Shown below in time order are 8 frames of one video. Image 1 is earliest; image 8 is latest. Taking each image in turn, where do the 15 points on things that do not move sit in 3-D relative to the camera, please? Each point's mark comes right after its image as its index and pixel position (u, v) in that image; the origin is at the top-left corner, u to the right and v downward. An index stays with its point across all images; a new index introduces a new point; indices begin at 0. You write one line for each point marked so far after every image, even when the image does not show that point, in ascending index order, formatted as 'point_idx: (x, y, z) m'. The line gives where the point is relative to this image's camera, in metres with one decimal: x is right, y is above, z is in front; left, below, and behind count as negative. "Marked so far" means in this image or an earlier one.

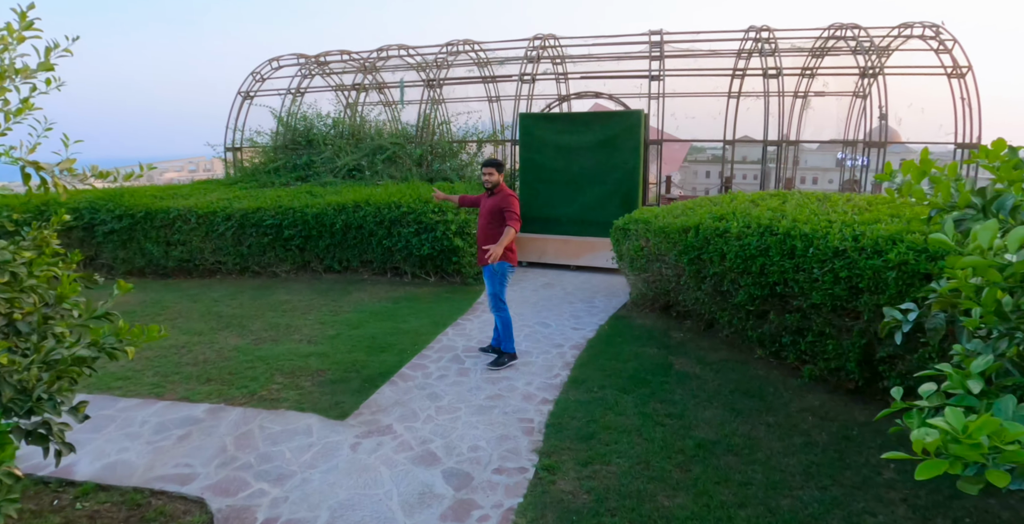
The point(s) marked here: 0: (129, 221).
0: (-4.8, +0.5, +7.0) m
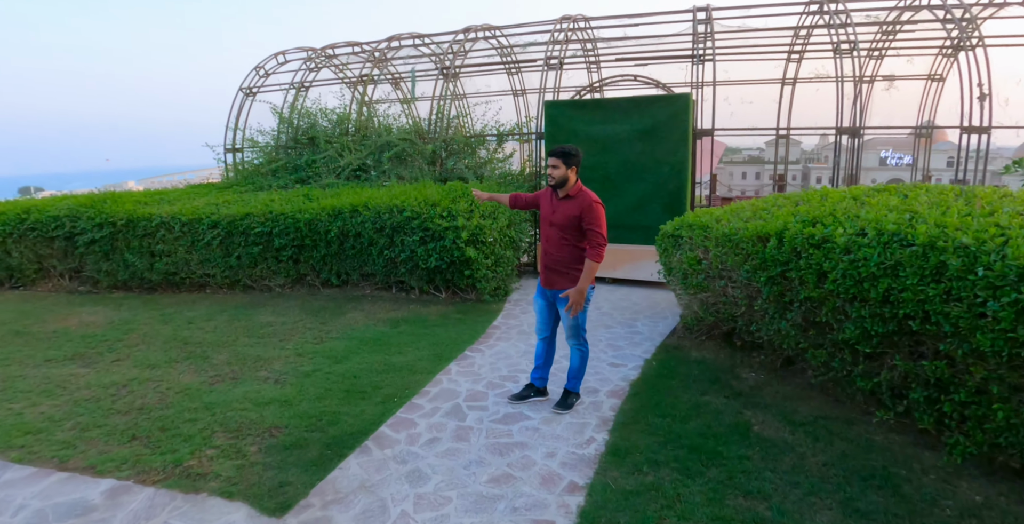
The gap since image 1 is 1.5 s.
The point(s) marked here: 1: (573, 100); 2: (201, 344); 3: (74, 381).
0: (-4.5, +0.4, +6.2) m
1: (+0.8, +2.1, +7.1) m
2: (-2.6, -0.7, +4.7) m
3: (-3.2, -0.9, +4.0) m
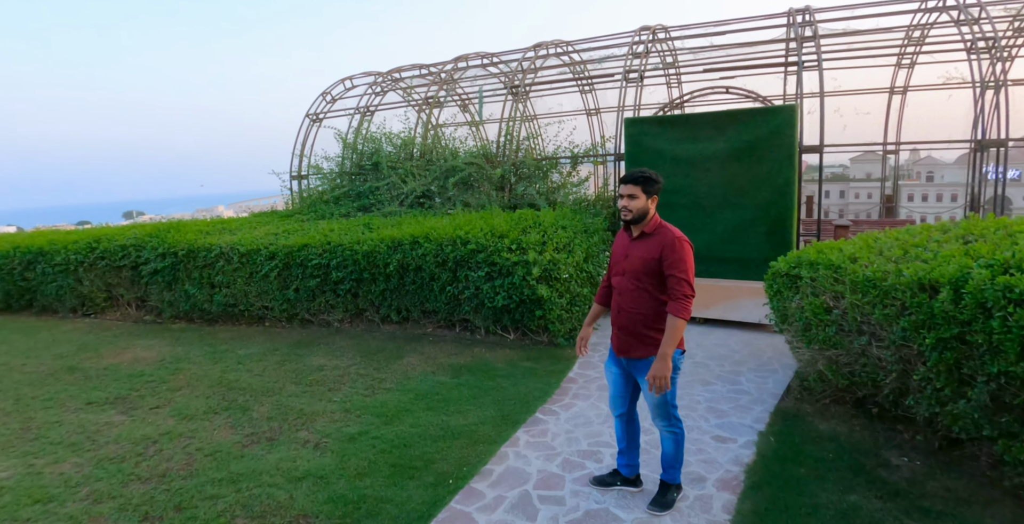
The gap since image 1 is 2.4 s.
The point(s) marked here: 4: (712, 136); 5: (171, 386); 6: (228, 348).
0: (-3.7, 0.0, +6.0) m
1: (+1.7, +1.7, +6.4) m
2: (-2.1, -1.0, +4.2) m
3: (-2.7, -1.1, +3.7) m
4: (+2.2, +1.4, +6.2) m
5: (-2.7, -1.0, +4.4) m
6: (-2.7, -0.8, +5.2) m
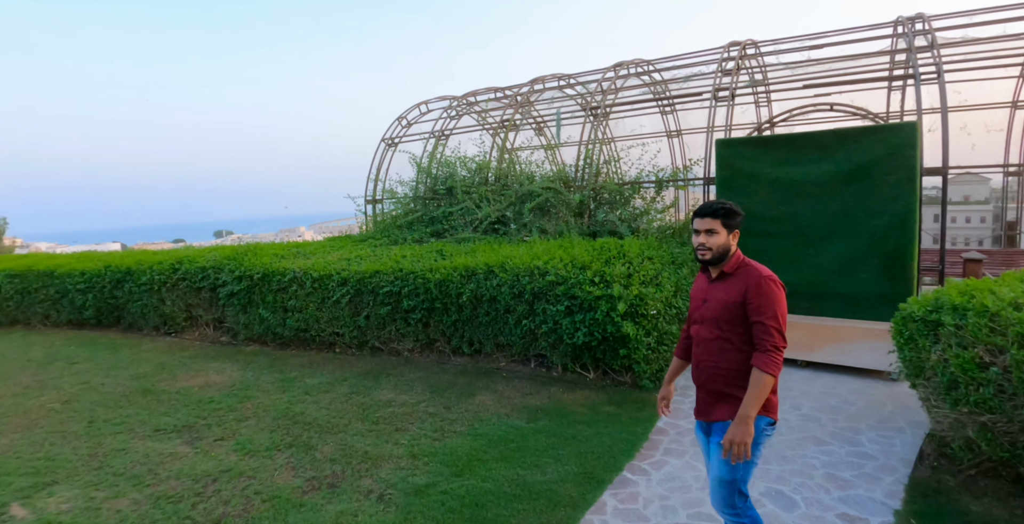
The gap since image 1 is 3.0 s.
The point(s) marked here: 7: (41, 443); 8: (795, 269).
0: (-2.9, -0.2, +6.0) m
1: (+2.5, +1.3, +5.8) m
2: (-1.5, -1.2, +4.0) m
3: (-2.2, -1.3, +3.5) m
4: (+3.1, +1.0, +5.5) m
5: (-2.1, -1.2, +4.3) m
6: (-2.0, -1.1, +5.0) m
7: (-3.3, -1.3, +3.9) m
8: (+2.9, -0.1, +5.6) m
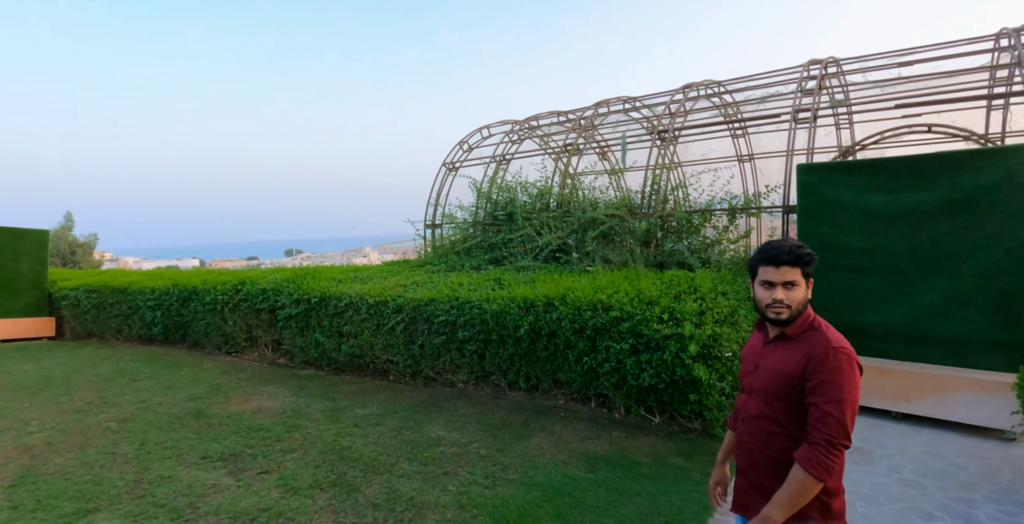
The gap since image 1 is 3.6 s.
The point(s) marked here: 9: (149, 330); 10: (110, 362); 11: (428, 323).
0: (-2.3, -0.5, +6.0) m
1: (+3.2, +0.9, +5.2) m
2: (-1.1, -1.4, +3.8) m
3: (-1.9, -1.5, +3.4) m
4: (+3.6, +0.7, +4.9) m
5: (-1.7, -1.4, +4.1) m
6: (-1.5, -1.3, +4.9) m
7: (-2.9, -1.4, +3.8) m
8: (+3.5, -0.4, +5.0) m
9: (-4.9, -0.9, +7.4) m
10: (-4.8, -1.2, +6.5) m
11: (-0.8, -0.6, +5.2) m
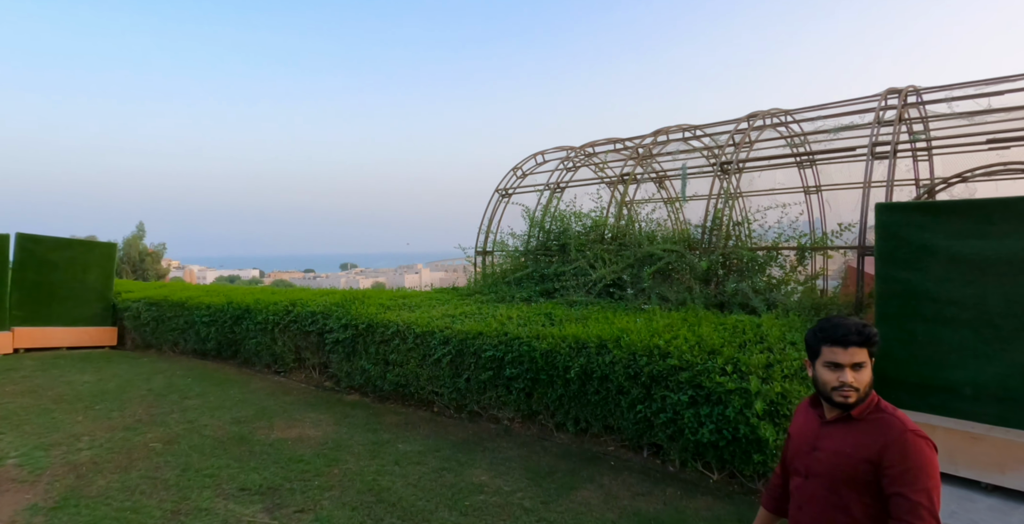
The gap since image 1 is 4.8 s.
0: (-1.7, -0.7, +5.9) m
1: (+3.6, +0.5, +4.8) m
2: (-0.8, -1.6, +3.6) m
3: (-1.6, -1.7, +3.3) m
4: (+4.1, +0.2, +4.4) m
5: (-1.4, -1.6, +4.0) m
6: (-1.1, -1.5, +4.8) m
7: (-2.6, -1.6, +3.8) m
8: (+3.9, -0.9, +4.5) m
9: (-4.3, -1.1, +7.5) m
10: (-4.2, -1.4, +6.7) m
11: (-0.4, -0.9, +5.1) m
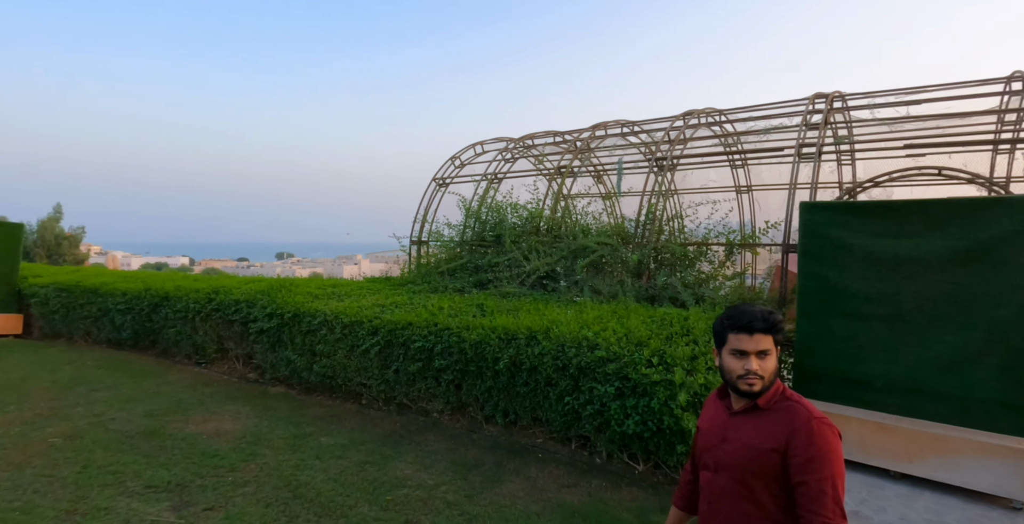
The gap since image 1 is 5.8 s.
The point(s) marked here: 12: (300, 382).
0: (-2.4, -0.6, +5.7) m
1: (+3.1, +0.5, +5.0) m
2: (-1.3, -1.5, +3.5) m
3: (-2.1, -1.6, +3.1) m
4: (+3.5, +0.2, +4.7) m
5: (-1.9, -1.5, +3.8) m
6: (-1.7, -1.4, +4.6) m
7: (-3.2, -1.5, +3.5) m
8: (+3.3, -0.9, +4.7) m
9: (-5.1, -0.9, +7.1) m
10: (-5.0, -1.2, +6.2) m
11: (-1.0, -0.8, +4.9) m
12: (-2.2, -1.3, +5.7) m
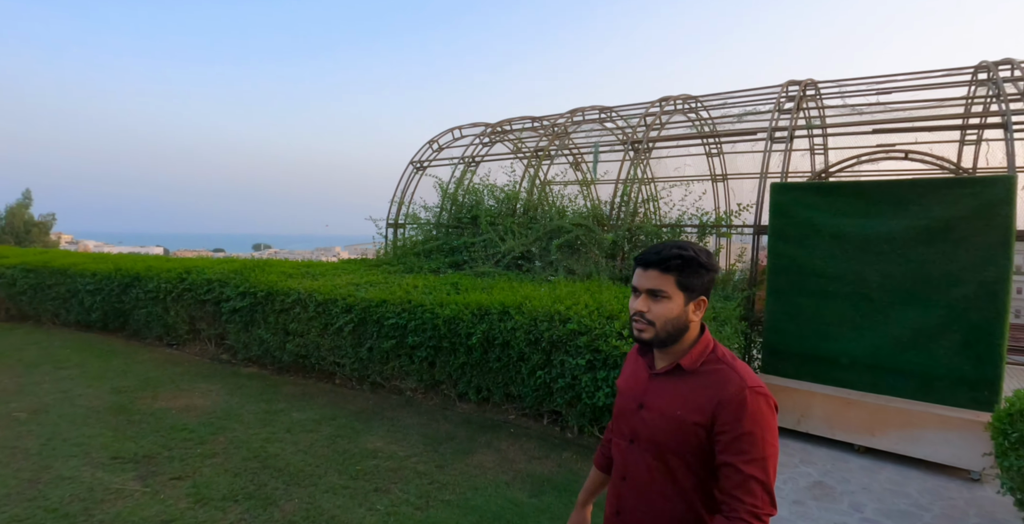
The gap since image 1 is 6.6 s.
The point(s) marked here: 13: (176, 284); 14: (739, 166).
0: (-2.7, -0.4, +5.6) m
1: (+2.8, +0.7, +5.1) m
2: (-1.5, -1.3, +3.5) m
3: (-2.2, -1.3, +3.0) m
4: (+3.3, +0.4, +4.8) m
5: (-2.1, -1.3, +3.8) m
6: (-1.9, -1.2, +4.6) m
7: (-3.3, -1.3, +3.5) m
8: (+3.1, -0.7, +4.9) m
9: (-5.4, -0.7, +6.9) m
10: (-5.3, -1.0, +6.1) m
11: (-1.2, -0.6, +4.9) m
12: (-2.5, -1.0, +5.6) m
13: (-3.8, -0.2, +6.2) m
14: (+3.0, +1.2, +7.2) m
